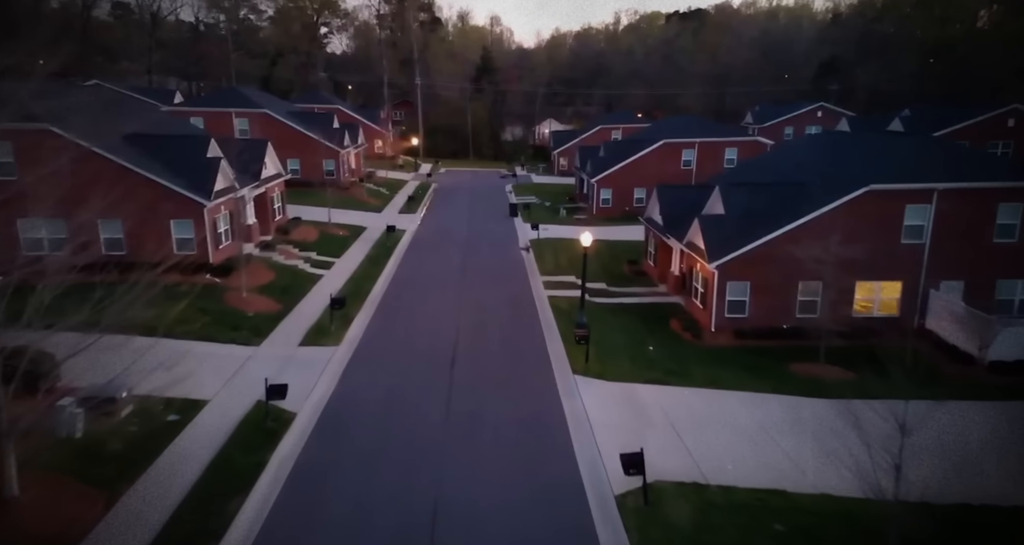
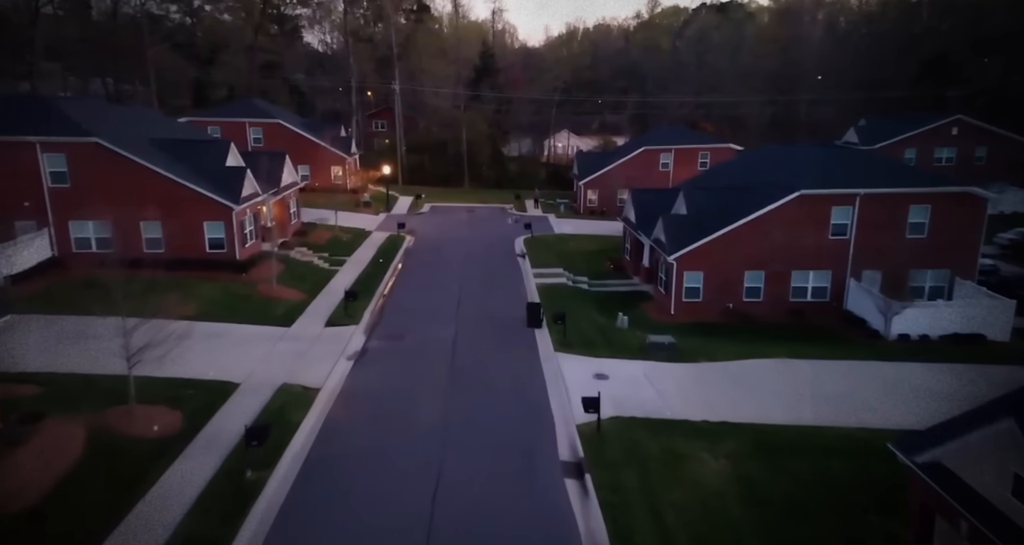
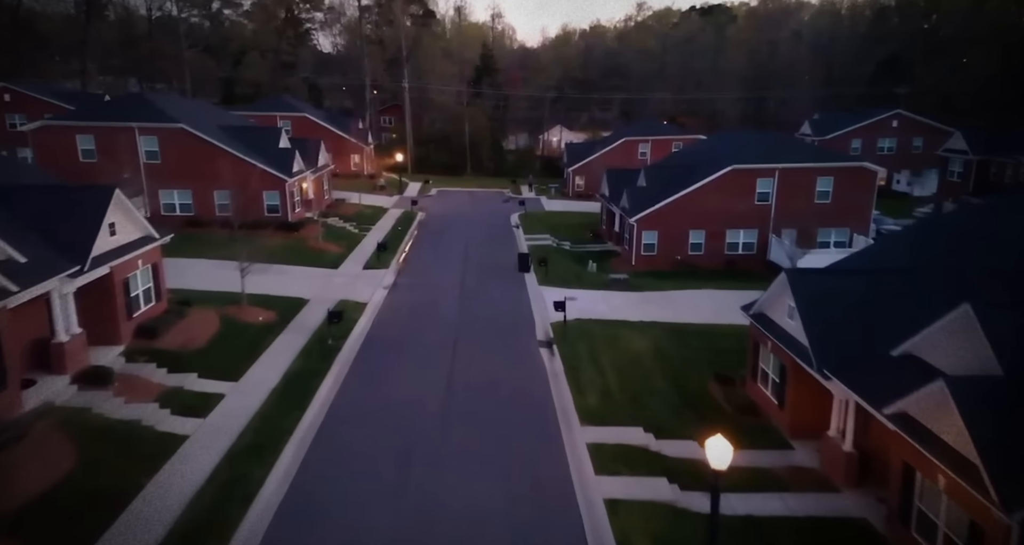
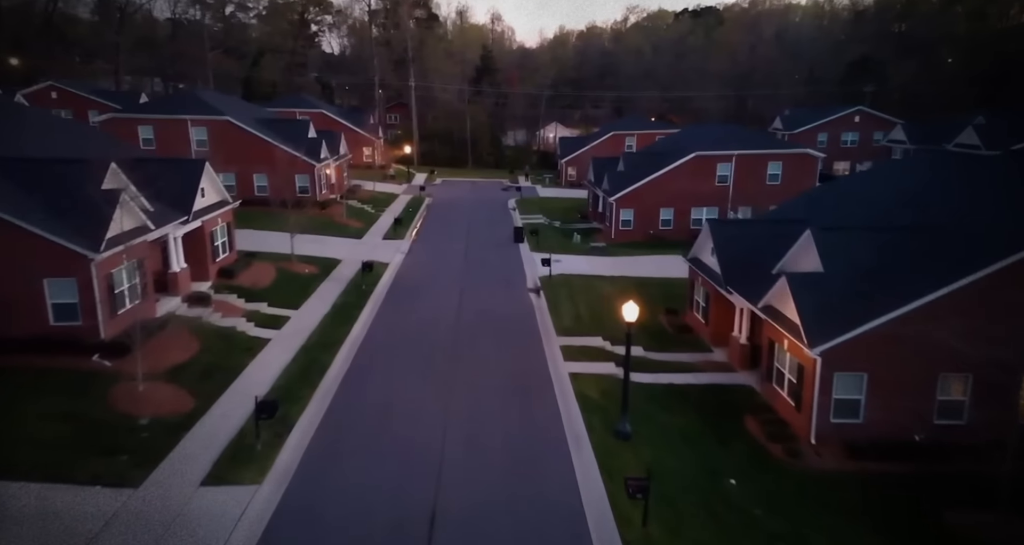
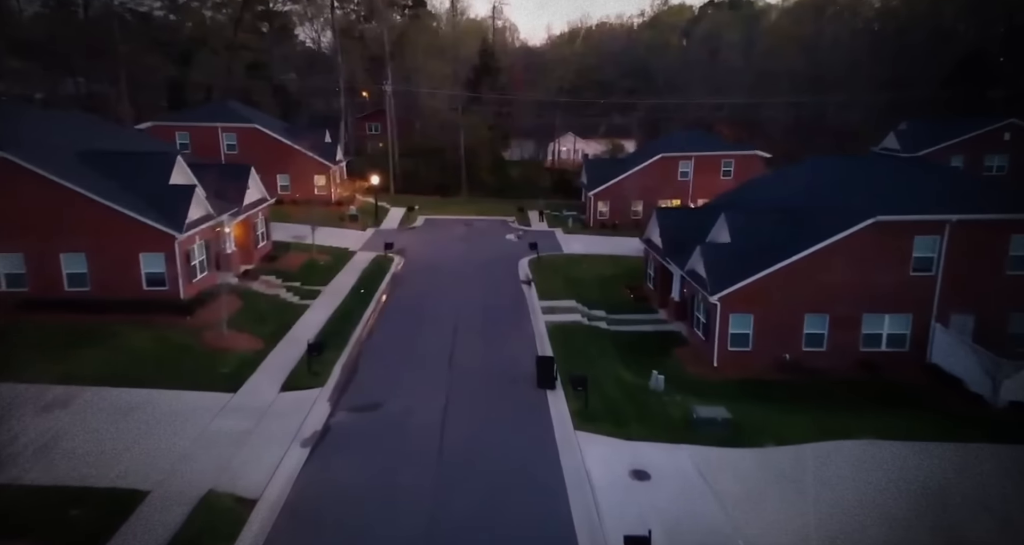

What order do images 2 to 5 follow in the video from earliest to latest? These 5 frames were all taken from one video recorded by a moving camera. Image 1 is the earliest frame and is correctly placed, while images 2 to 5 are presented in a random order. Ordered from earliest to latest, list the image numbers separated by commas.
4, 3, 2, 5
